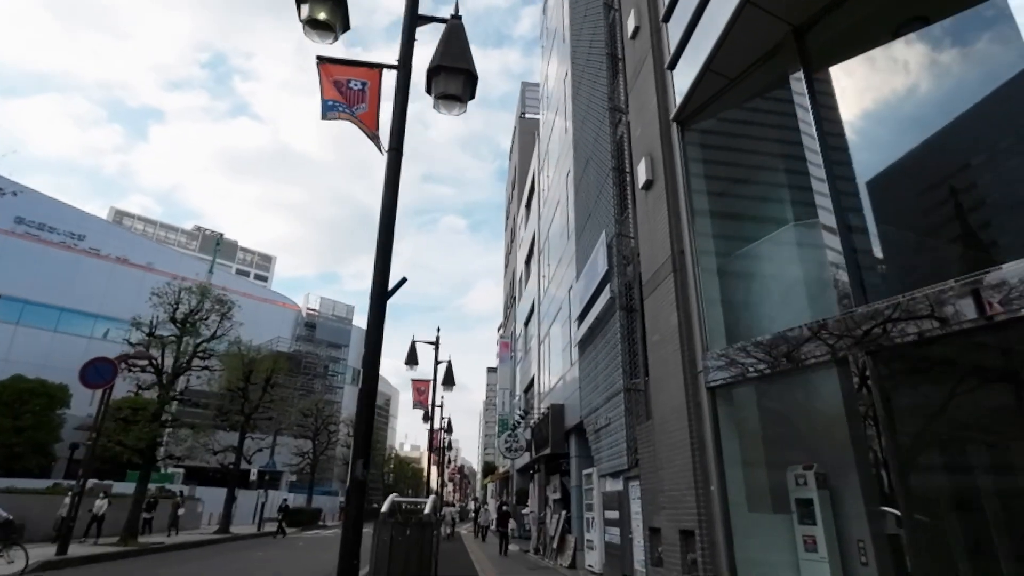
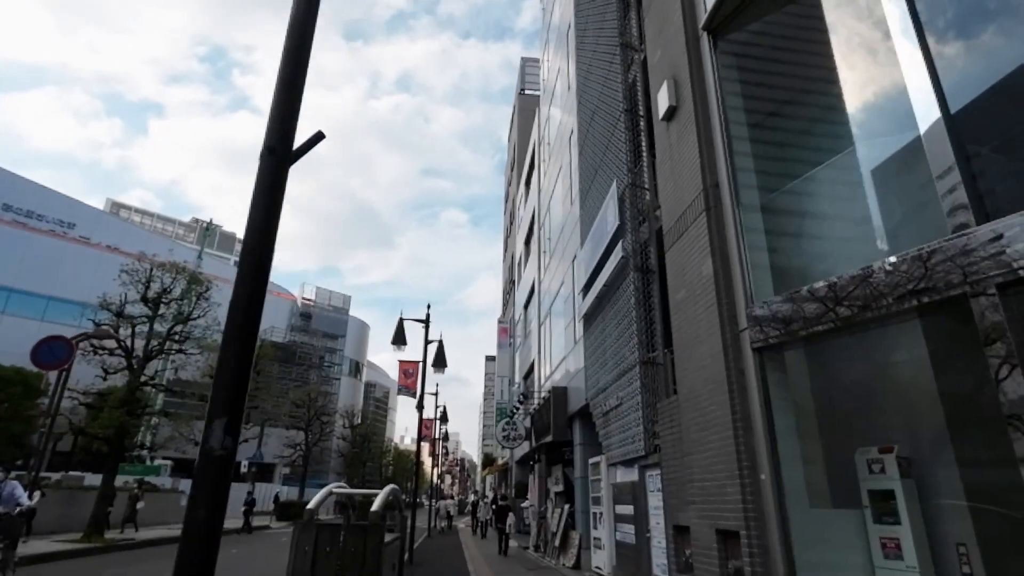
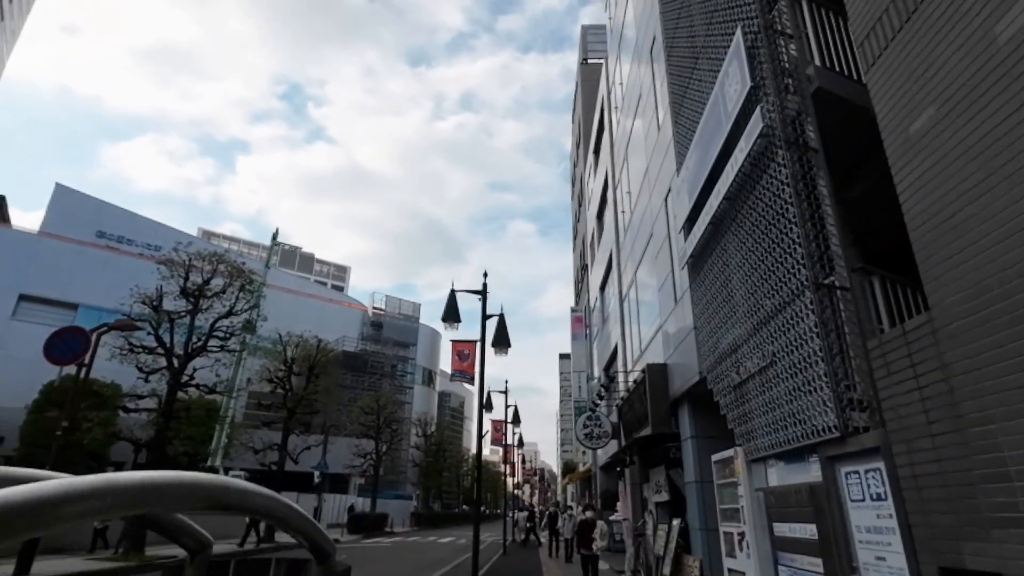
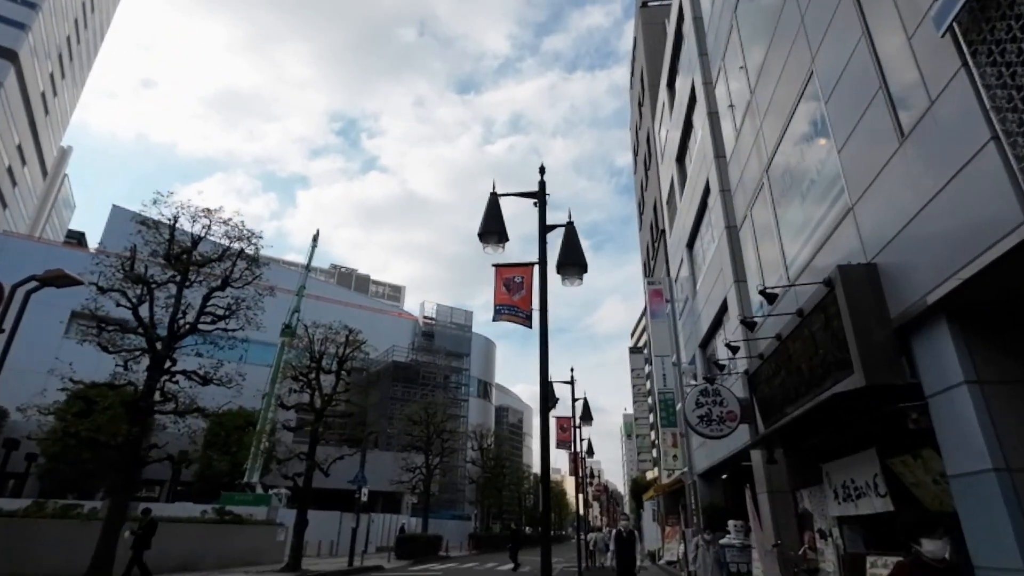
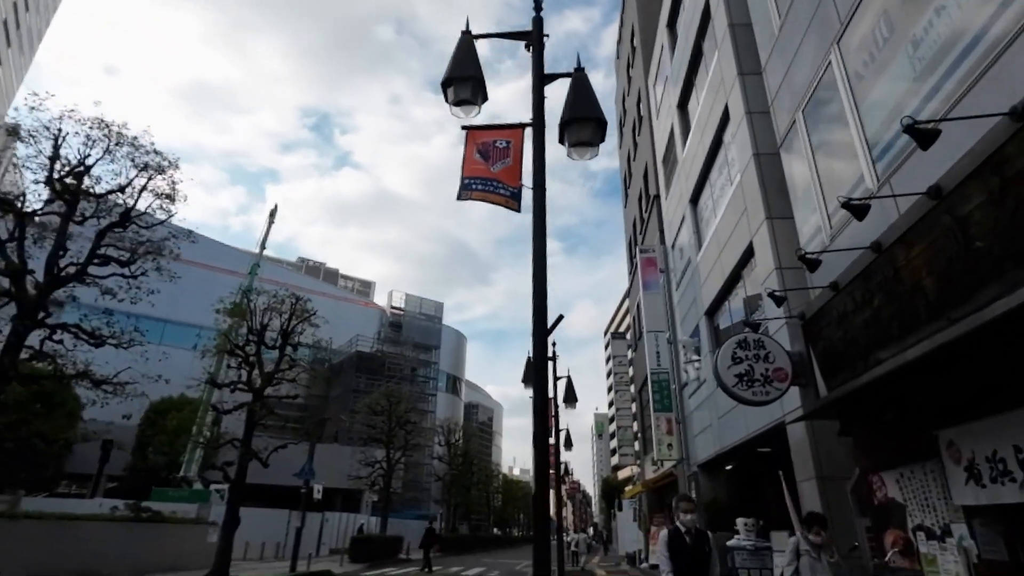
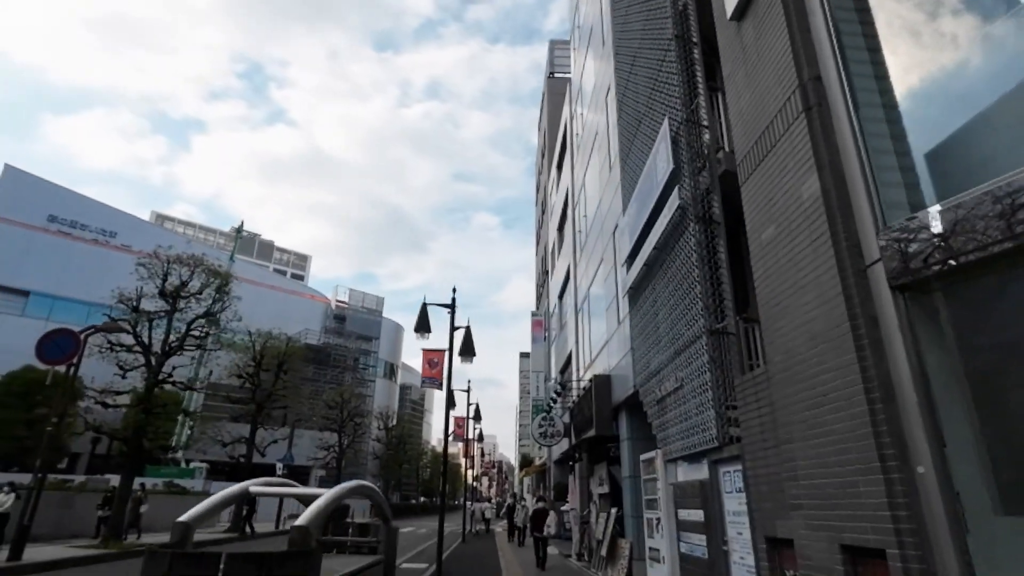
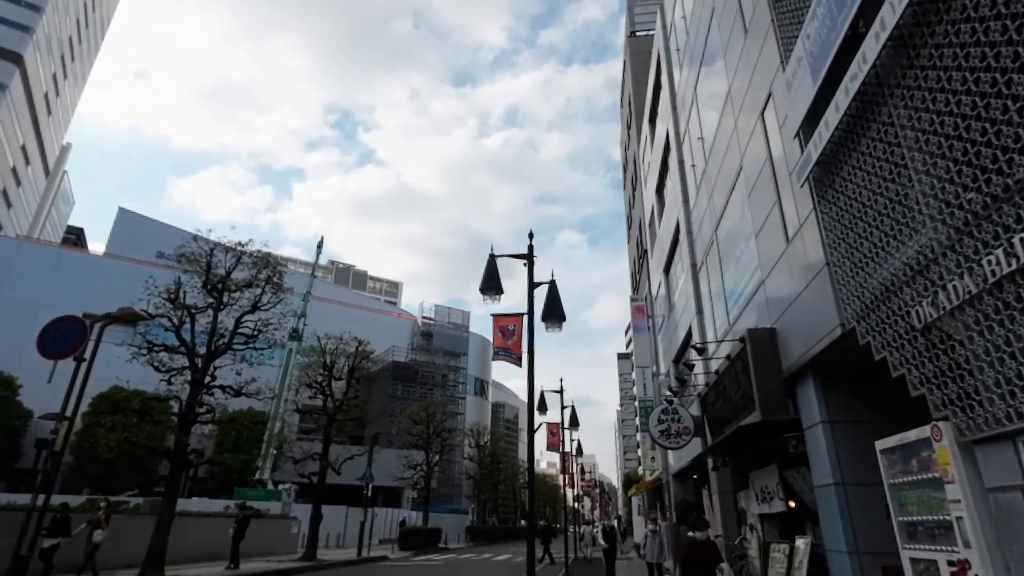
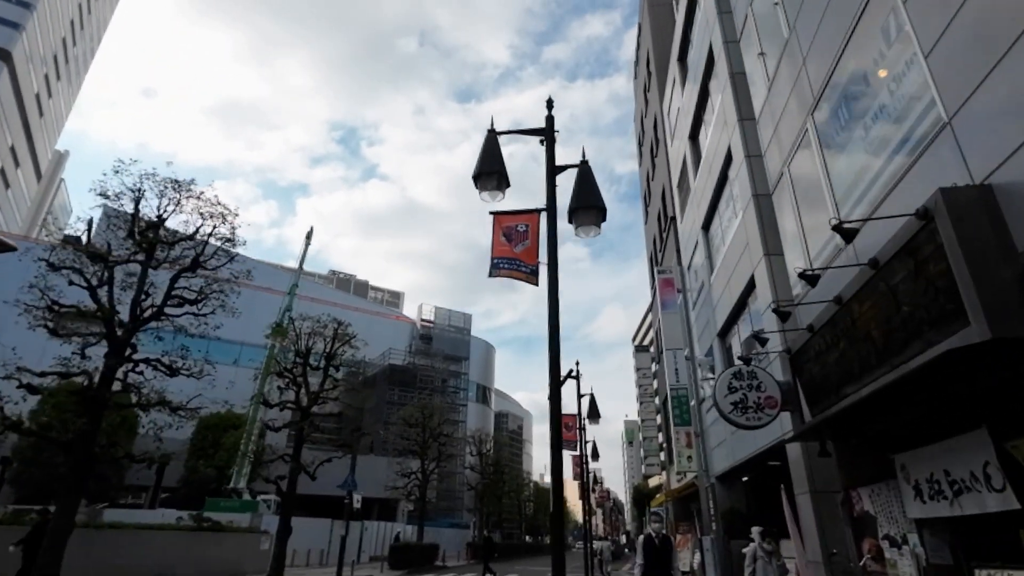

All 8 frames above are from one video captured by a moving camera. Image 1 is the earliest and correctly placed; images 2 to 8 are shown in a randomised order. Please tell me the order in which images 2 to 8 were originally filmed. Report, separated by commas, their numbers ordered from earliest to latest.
2, 6, 3, 7, 4, 8, 5
